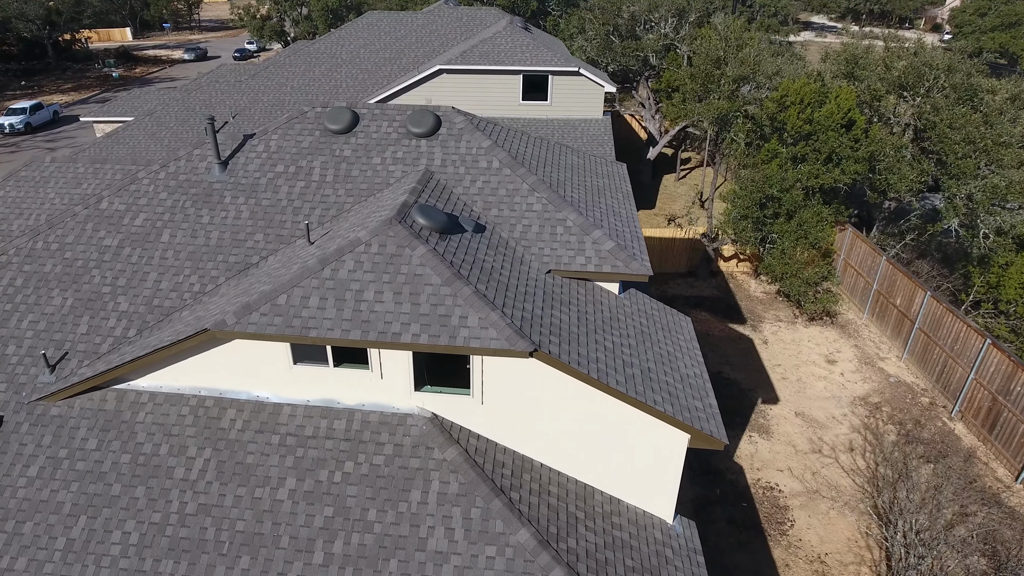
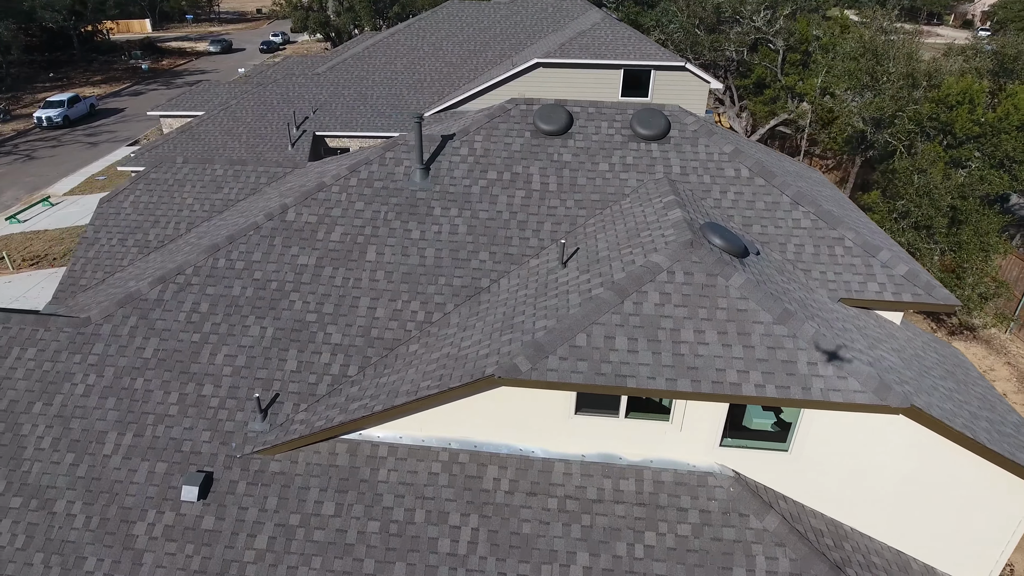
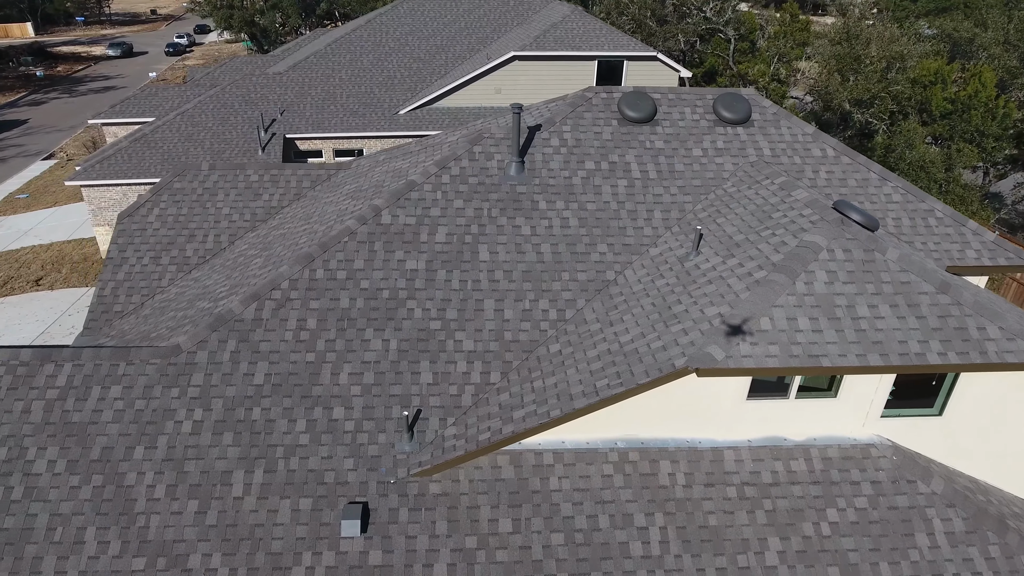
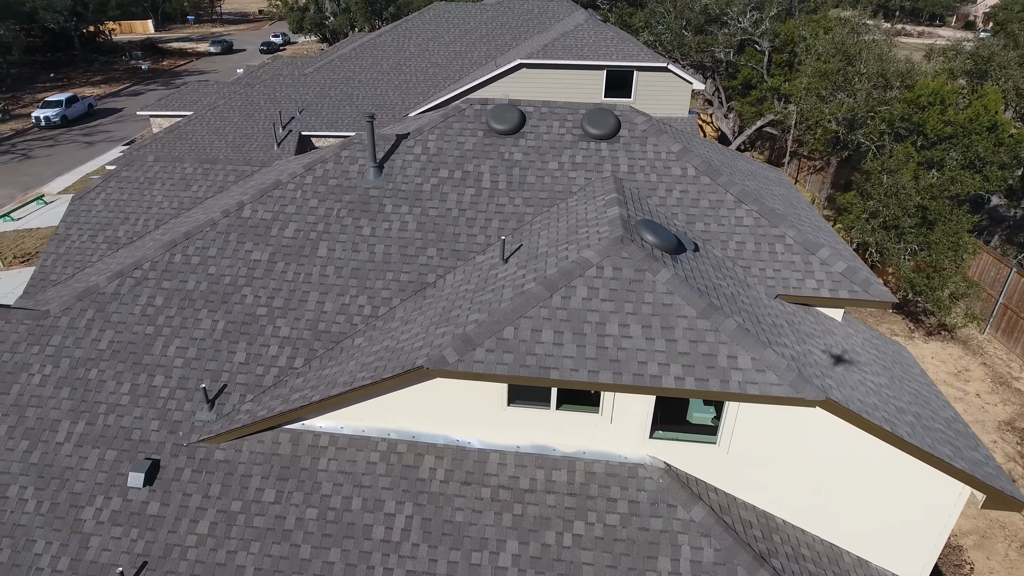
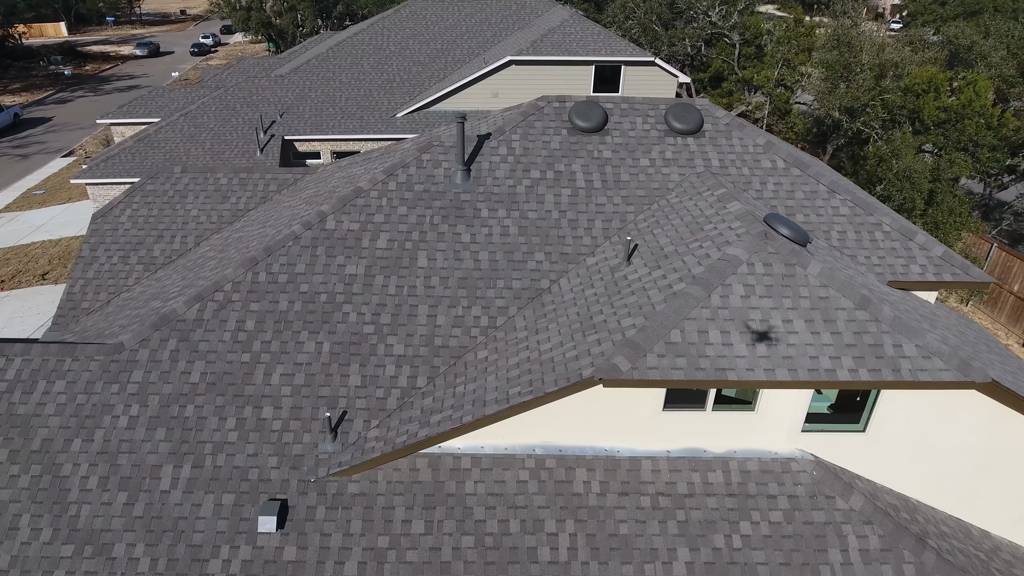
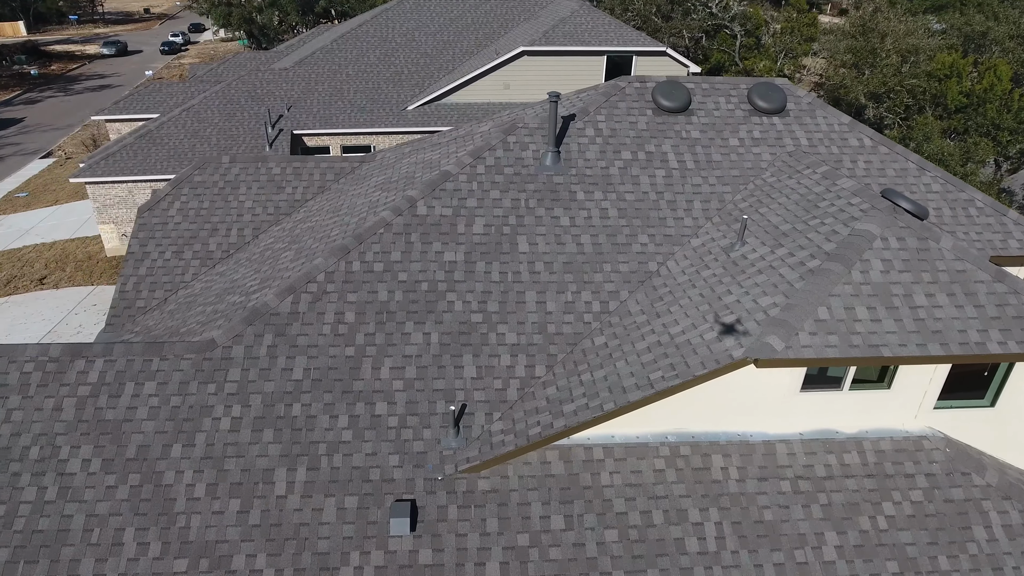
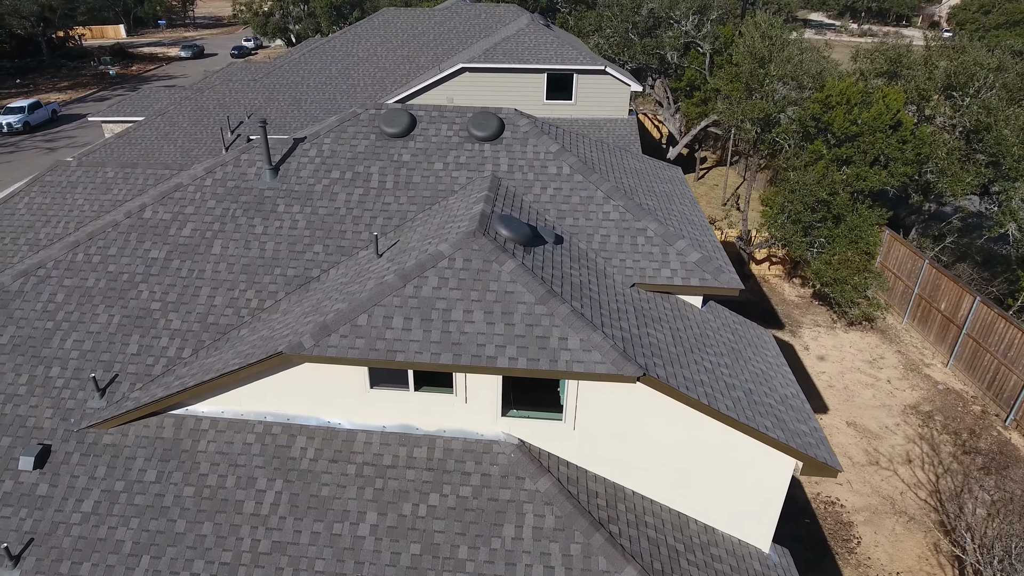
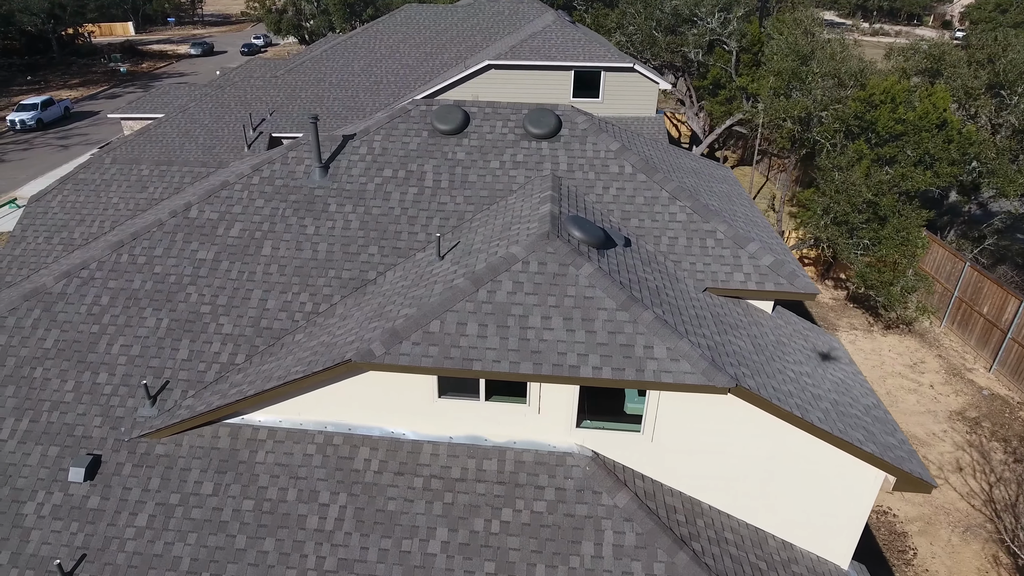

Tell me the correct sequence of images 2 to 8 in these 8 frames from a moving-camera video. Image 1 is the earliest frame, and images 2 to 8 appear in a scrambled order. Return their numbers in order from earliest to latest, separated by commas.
7, 8, 4, 2, 5, 3, 6
